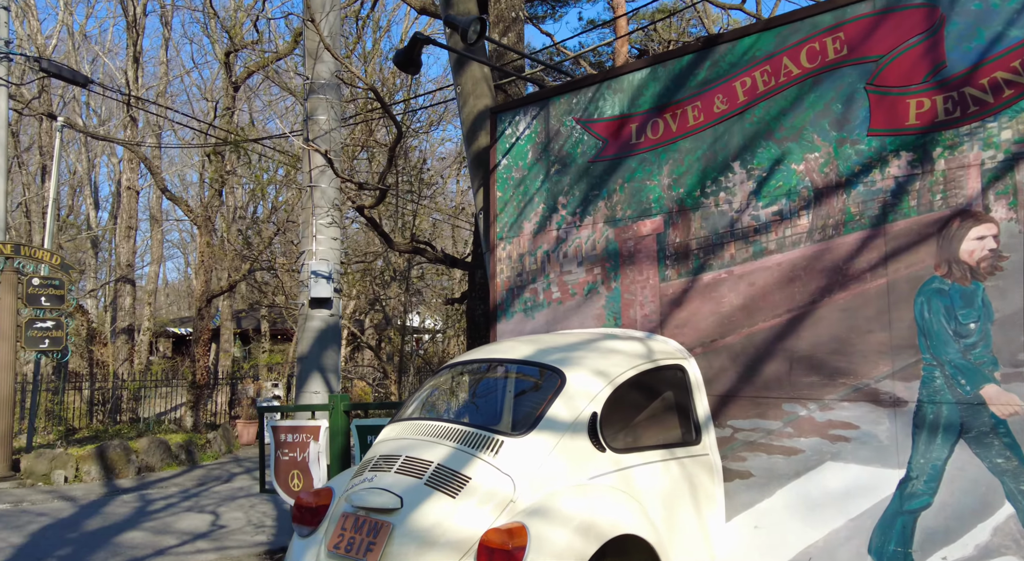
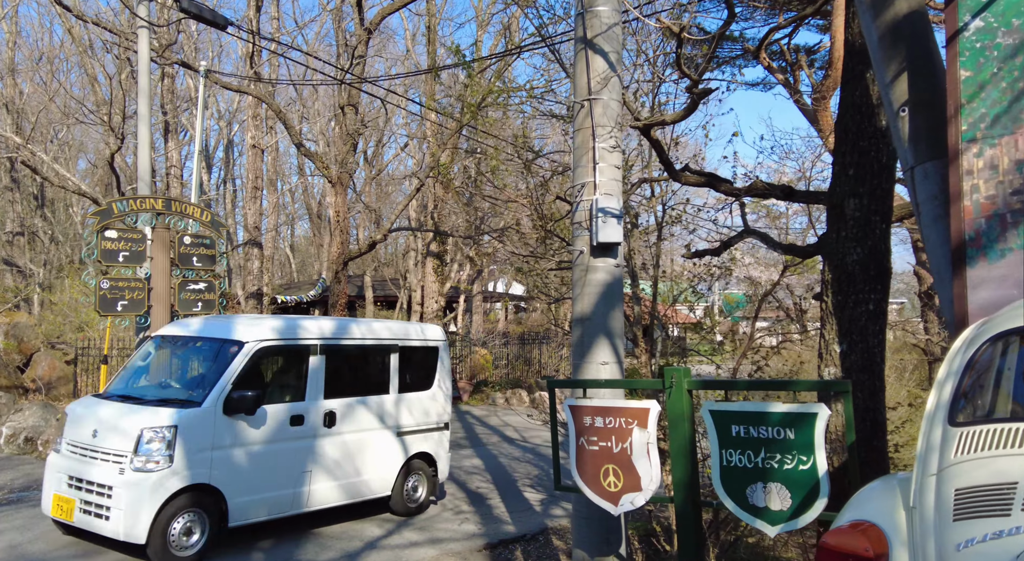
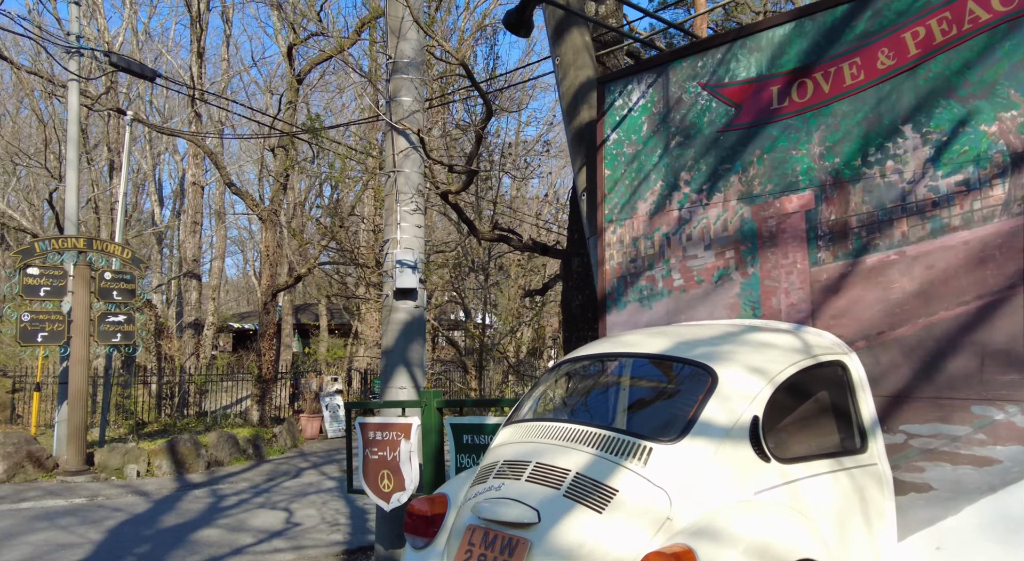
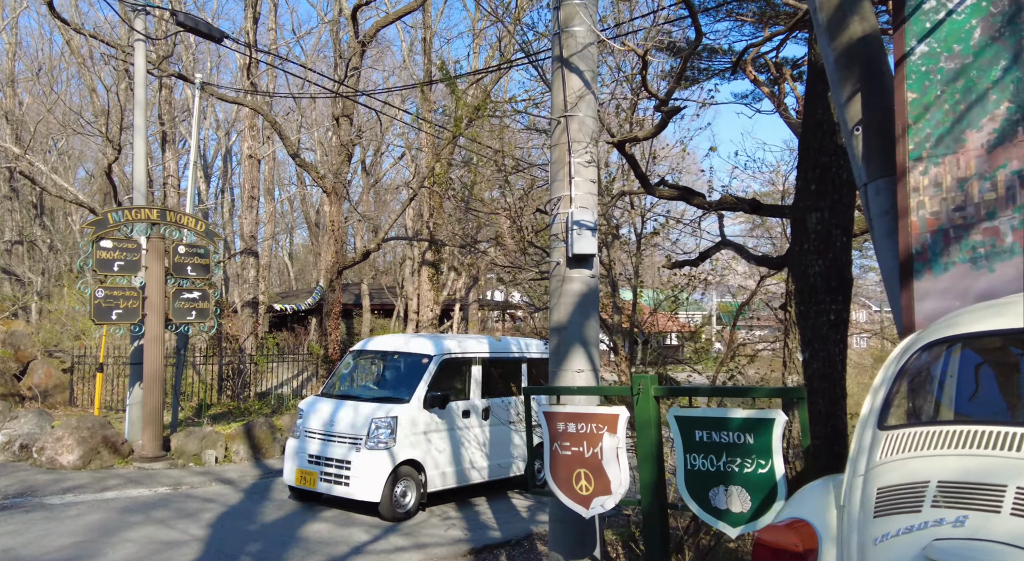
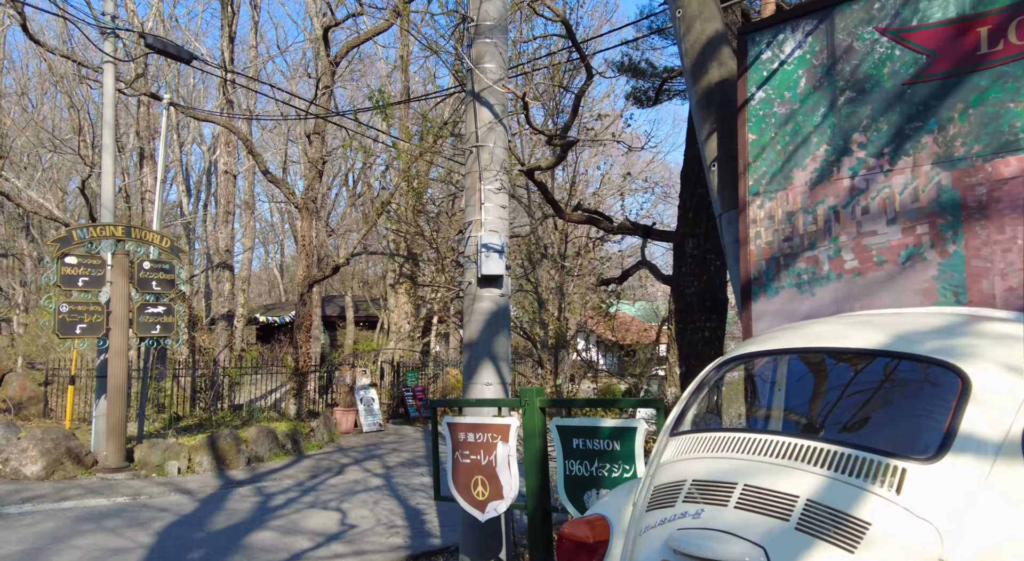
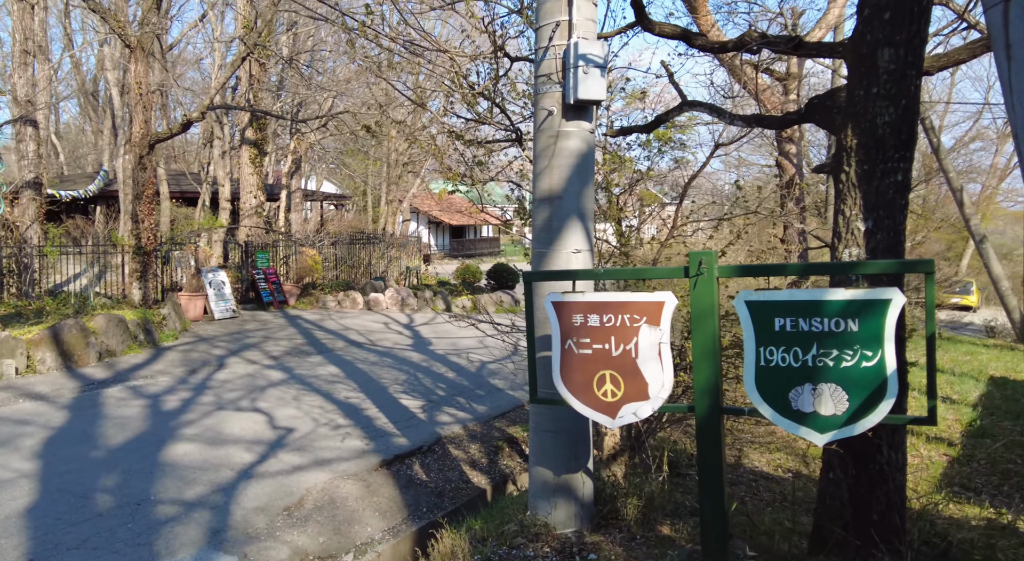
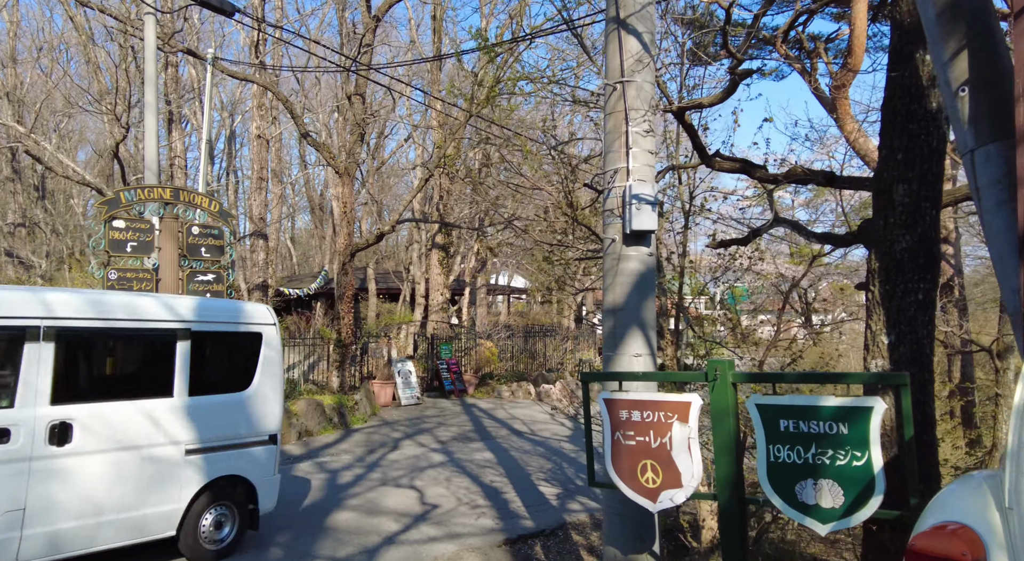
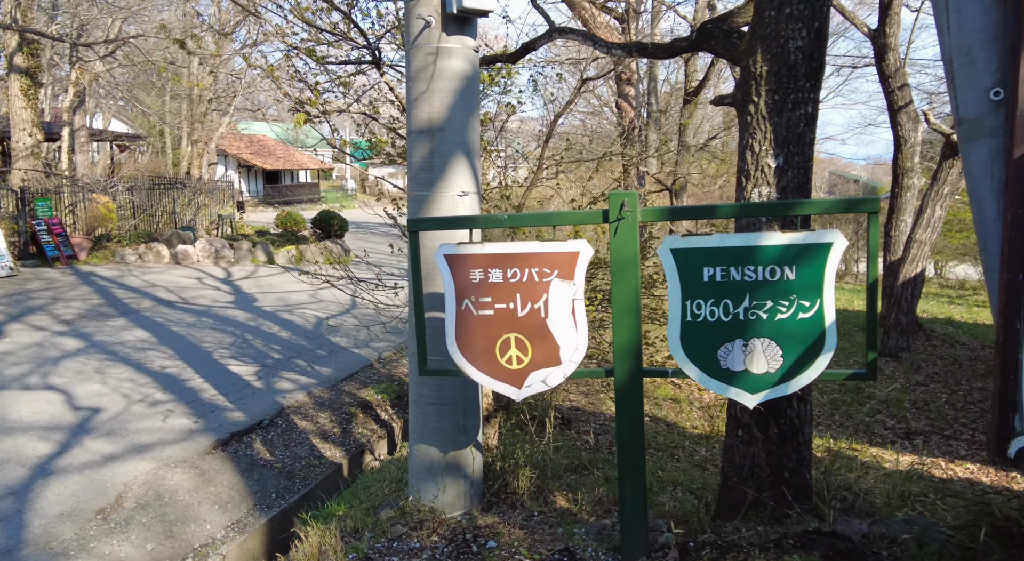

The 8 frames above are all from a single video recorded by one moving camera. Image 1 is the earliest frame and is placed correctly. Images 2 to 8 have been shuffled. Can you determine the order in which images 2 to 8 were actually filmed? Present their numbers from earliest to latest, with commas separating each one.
3, 5, 4, 2, 7, 6, 8
